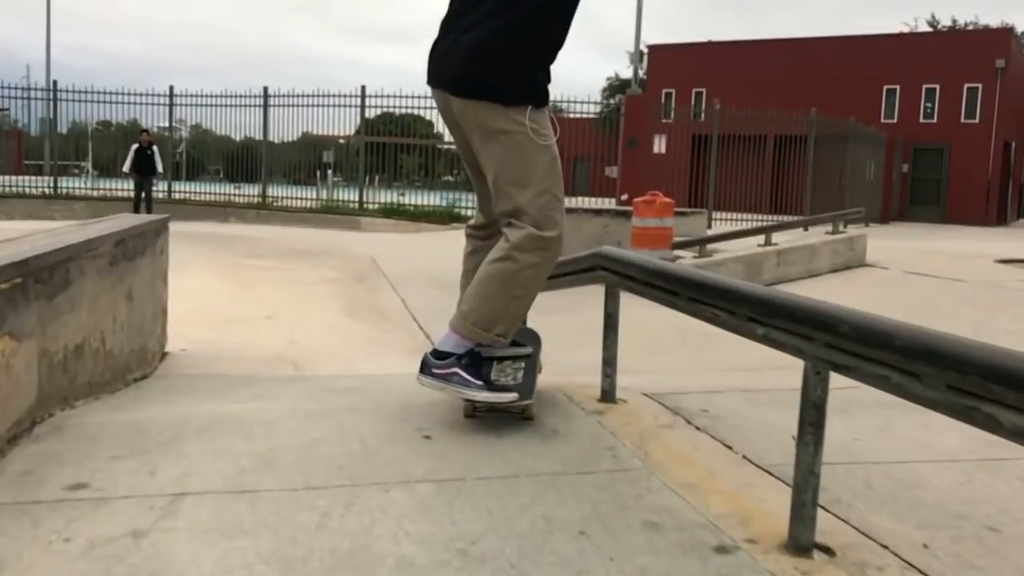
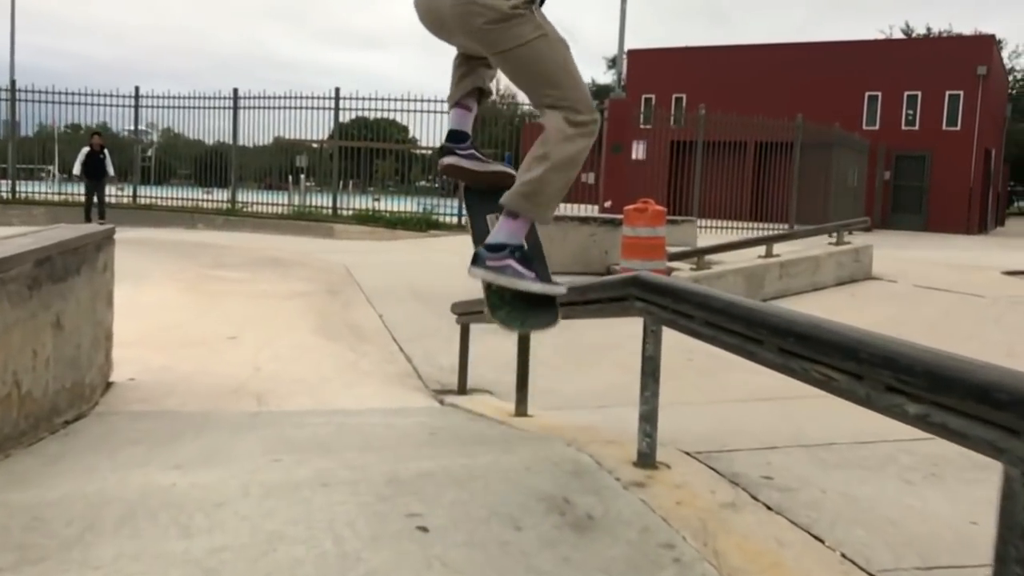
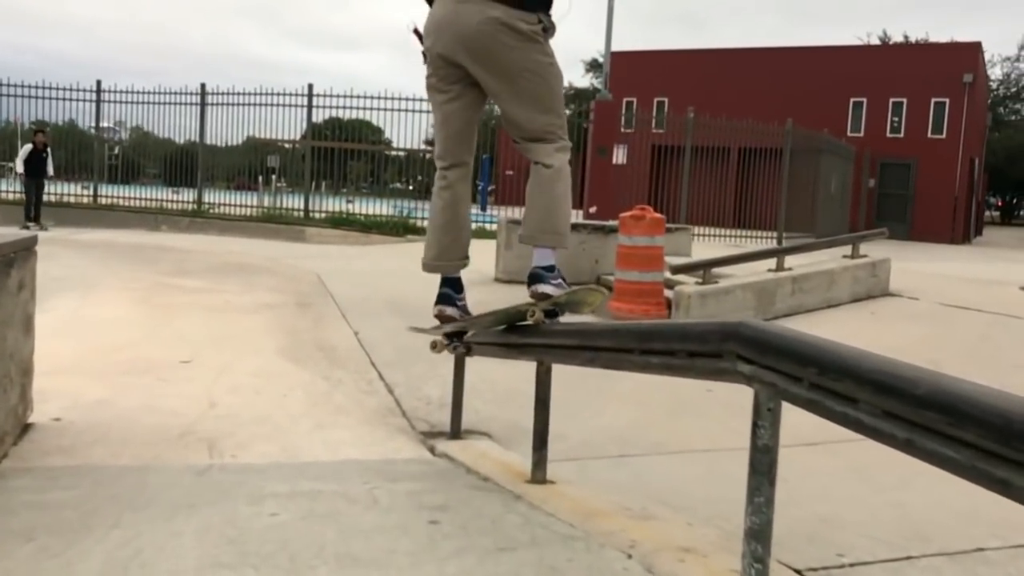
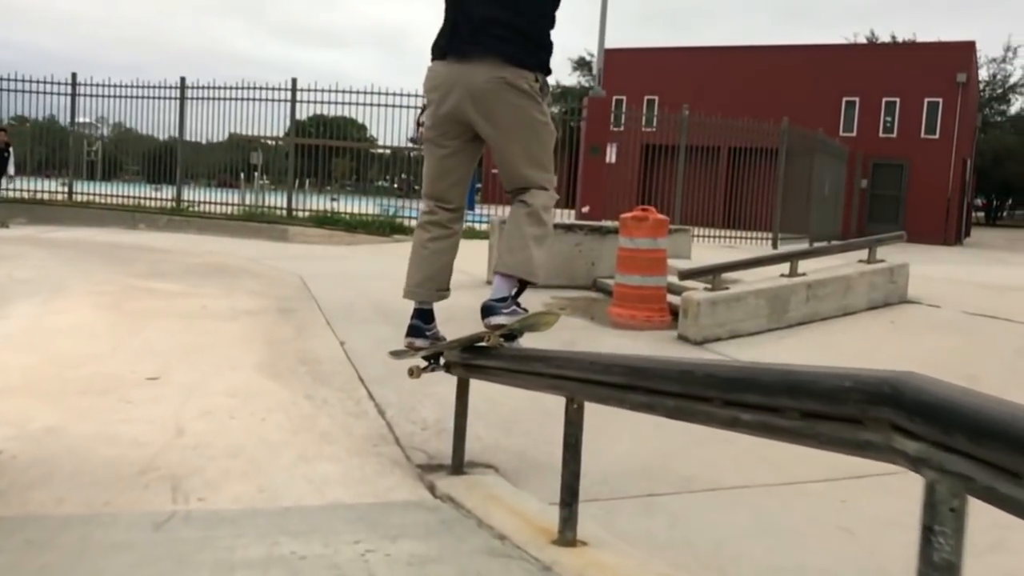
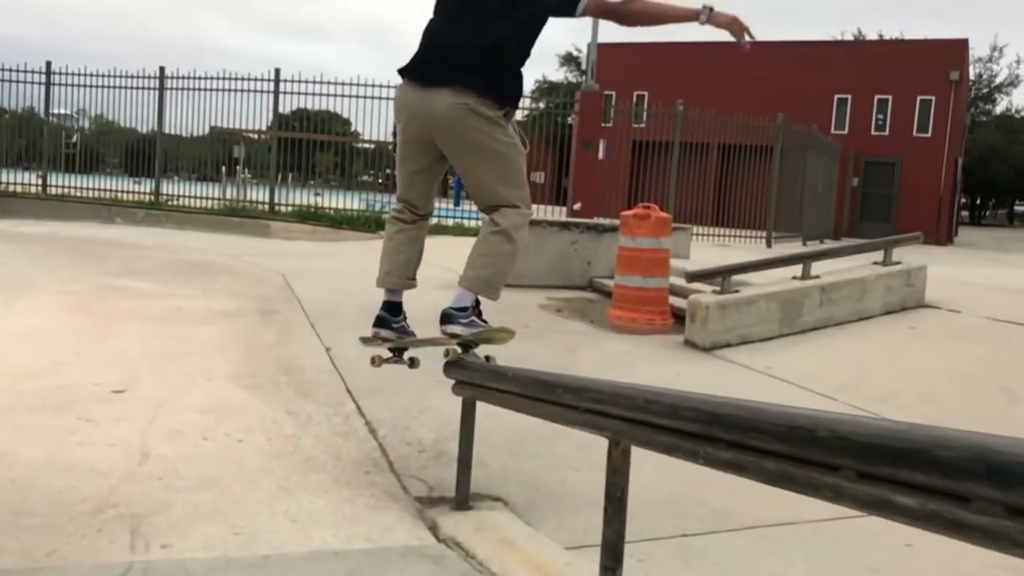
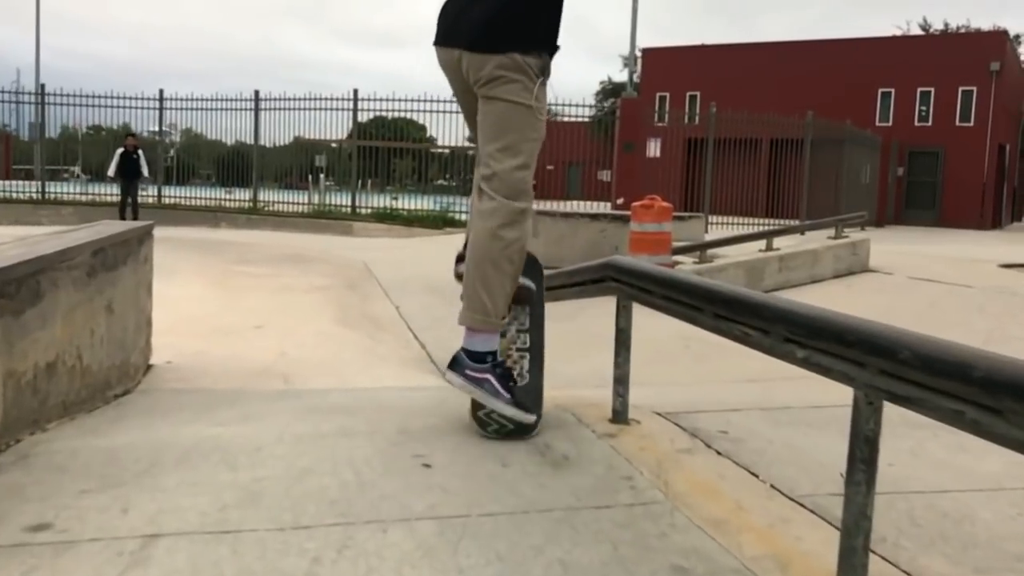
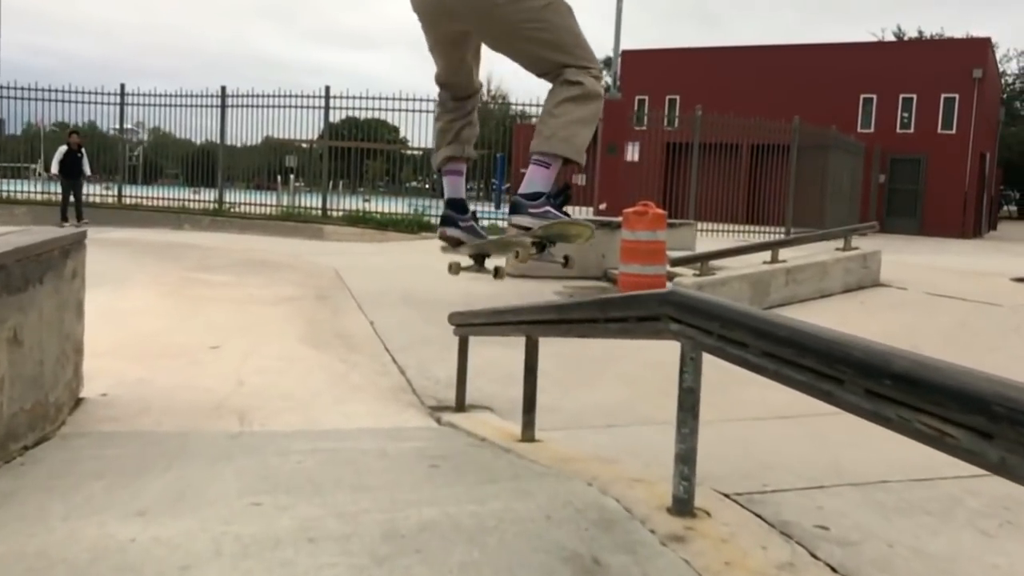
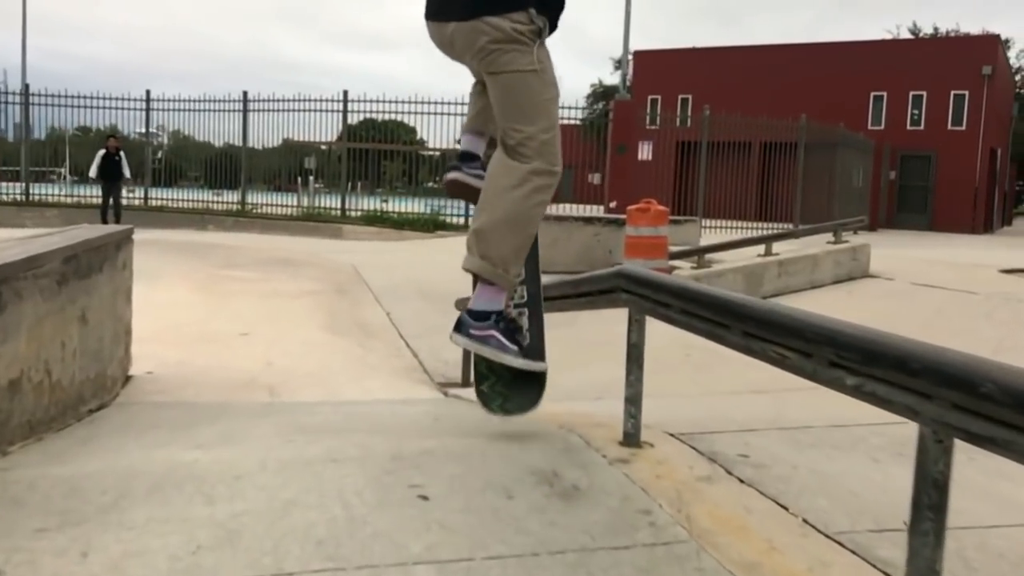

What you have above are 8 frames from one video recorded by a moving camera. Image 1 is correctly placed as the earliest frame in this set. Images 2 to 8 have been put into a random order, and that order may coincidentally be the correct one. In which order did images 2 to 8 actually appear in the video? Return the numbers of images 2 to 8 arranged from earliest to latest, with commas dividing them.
6, 8, 2, 7, 3, 4, 5
